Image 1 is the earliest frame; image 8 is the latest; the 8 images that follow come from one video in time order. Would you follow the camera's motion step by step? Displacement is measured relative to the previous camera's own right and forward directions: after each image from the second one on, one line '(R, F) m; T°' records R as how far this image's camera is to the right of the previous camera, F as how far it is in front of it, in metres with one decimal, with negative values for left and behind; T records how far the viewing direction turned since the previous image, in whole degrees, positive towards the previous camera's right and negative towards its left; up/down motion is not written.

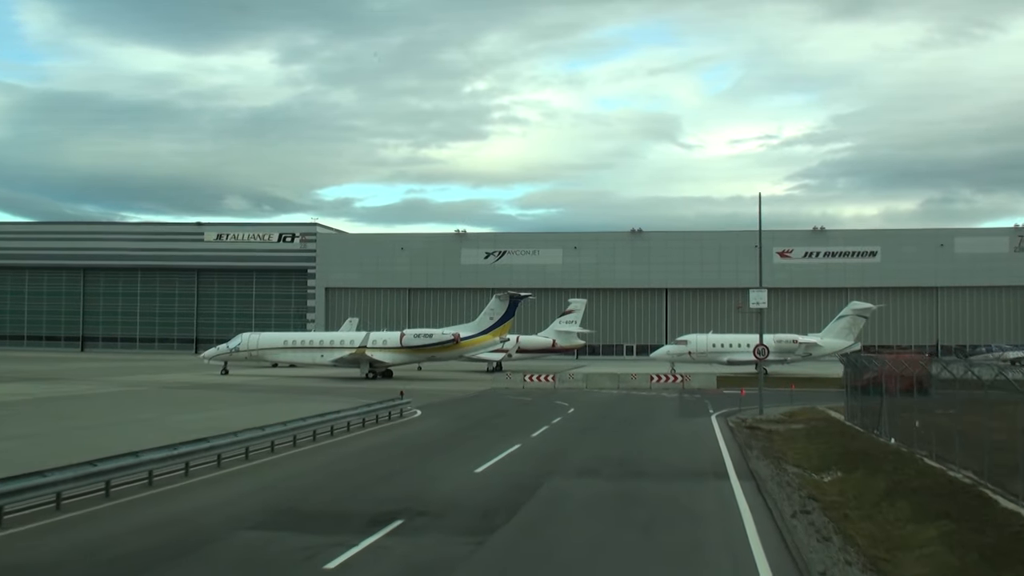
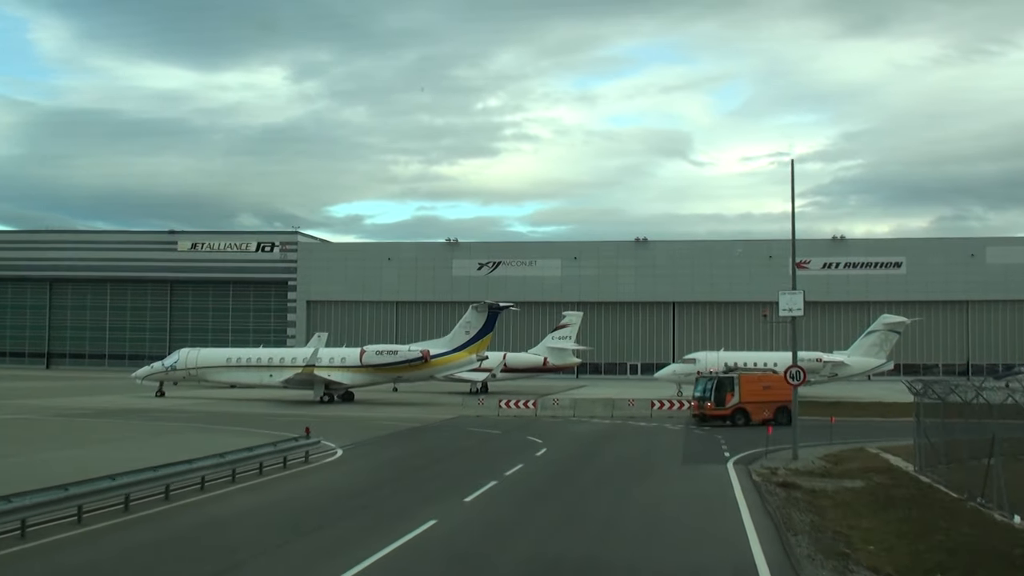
(+1.5, +6.8) m; -1°
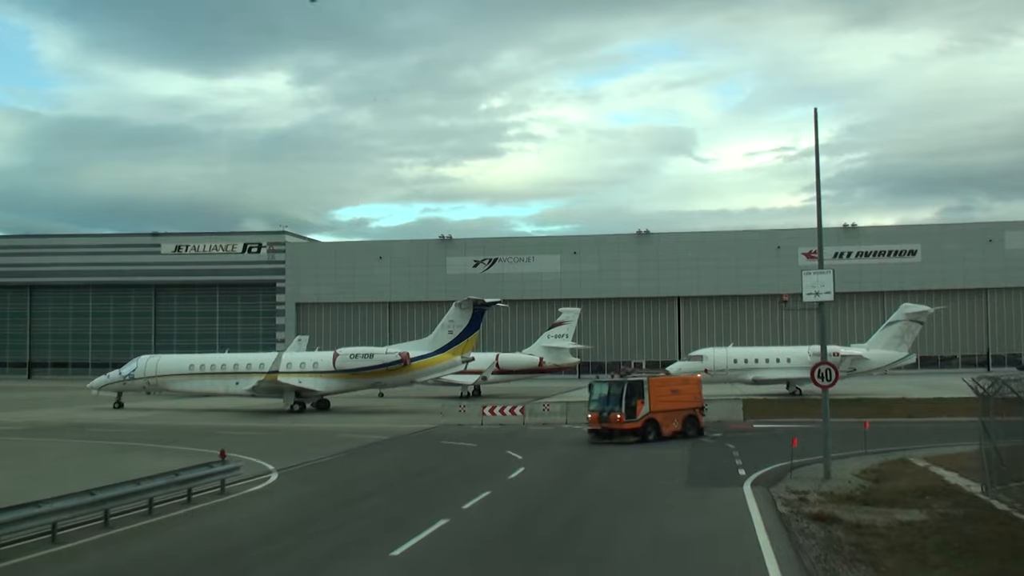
(+0.9, +3.7) m; 0°
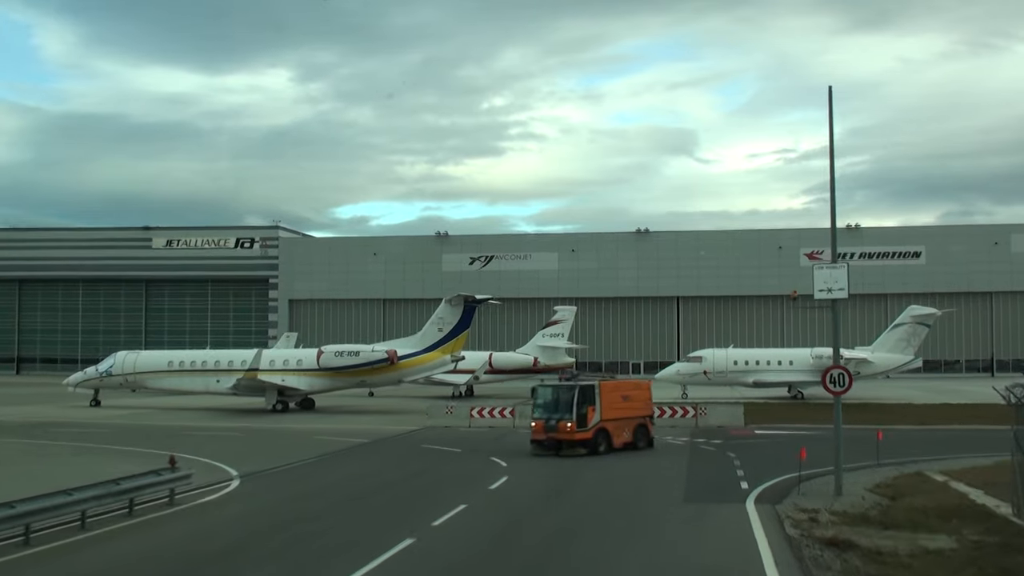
(+0.3, +1.5) m; 0°
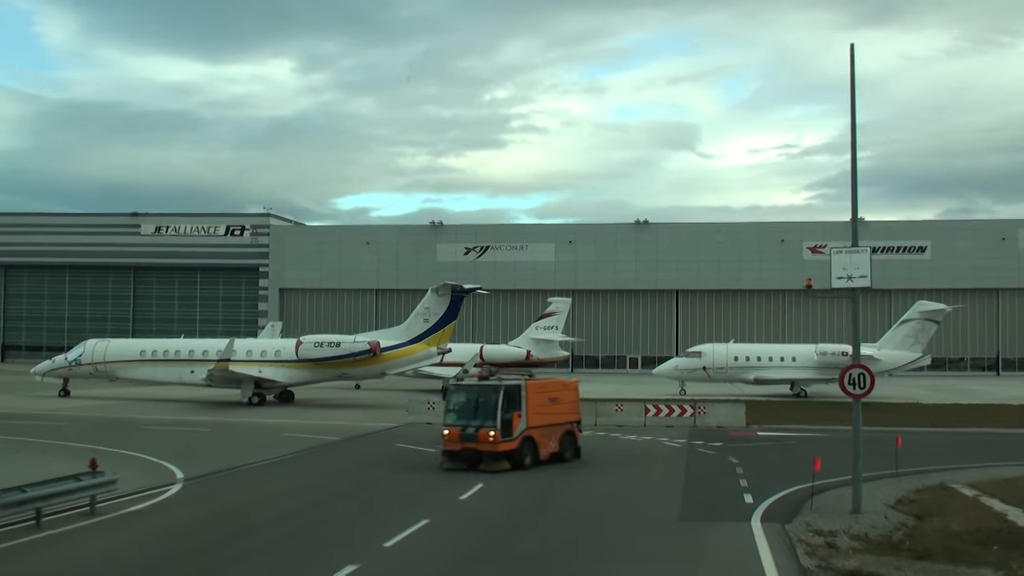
(+0.4, +1.8) m; 0°
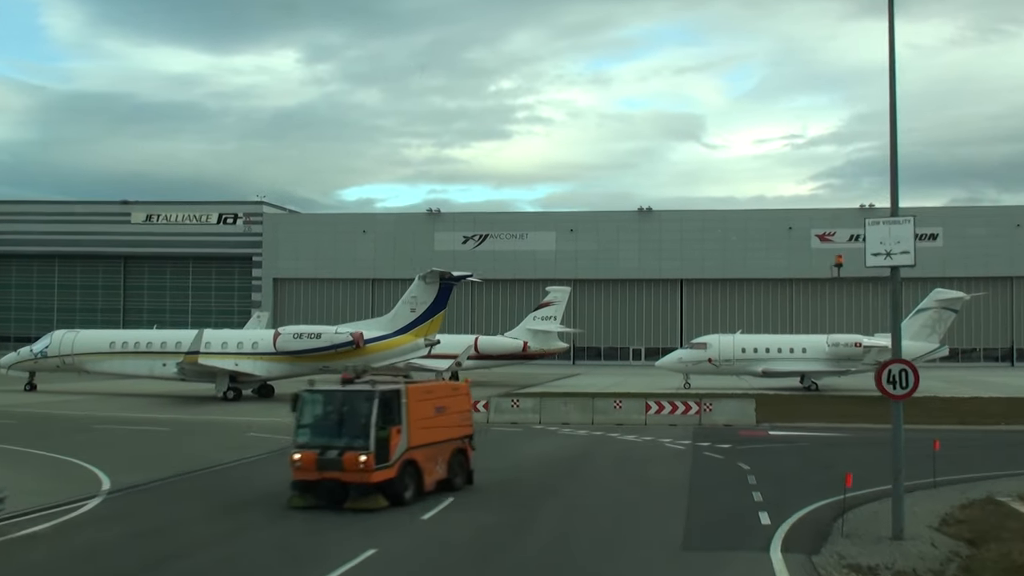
(+0.5, +2.2) m; 0°
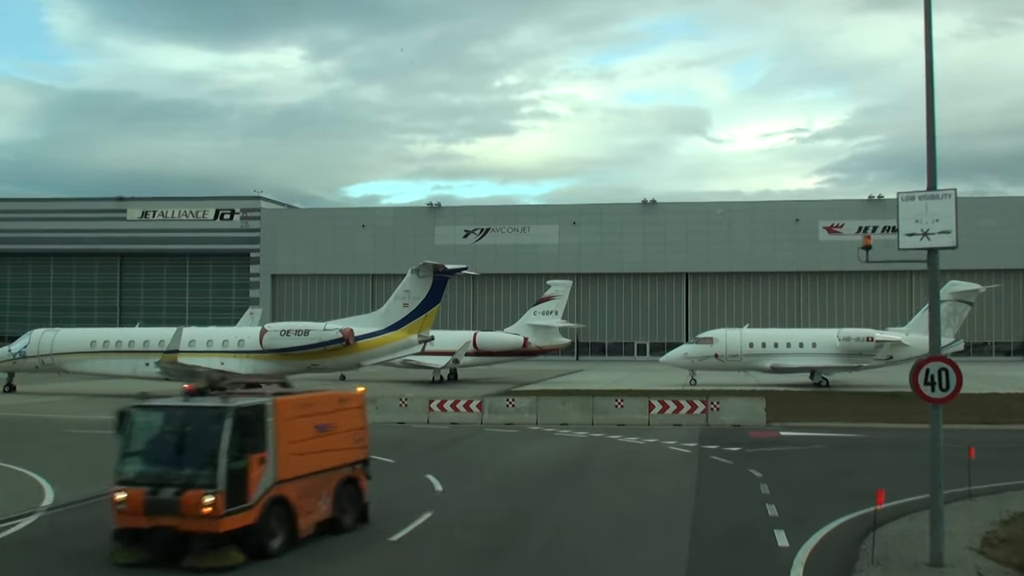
(+0.3, +1.4) m; 0°
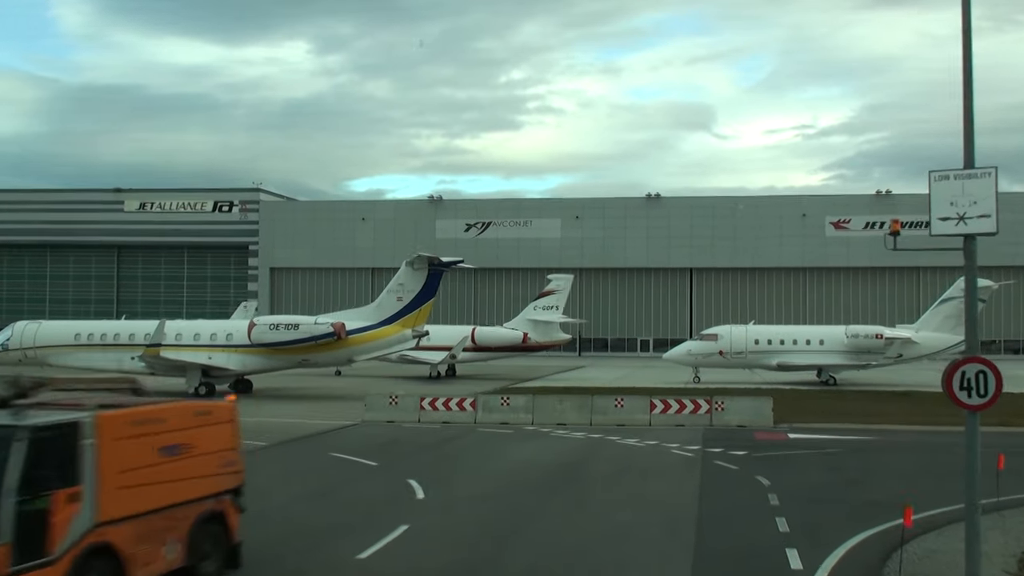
(+0.2, +1.1) m; 0°
